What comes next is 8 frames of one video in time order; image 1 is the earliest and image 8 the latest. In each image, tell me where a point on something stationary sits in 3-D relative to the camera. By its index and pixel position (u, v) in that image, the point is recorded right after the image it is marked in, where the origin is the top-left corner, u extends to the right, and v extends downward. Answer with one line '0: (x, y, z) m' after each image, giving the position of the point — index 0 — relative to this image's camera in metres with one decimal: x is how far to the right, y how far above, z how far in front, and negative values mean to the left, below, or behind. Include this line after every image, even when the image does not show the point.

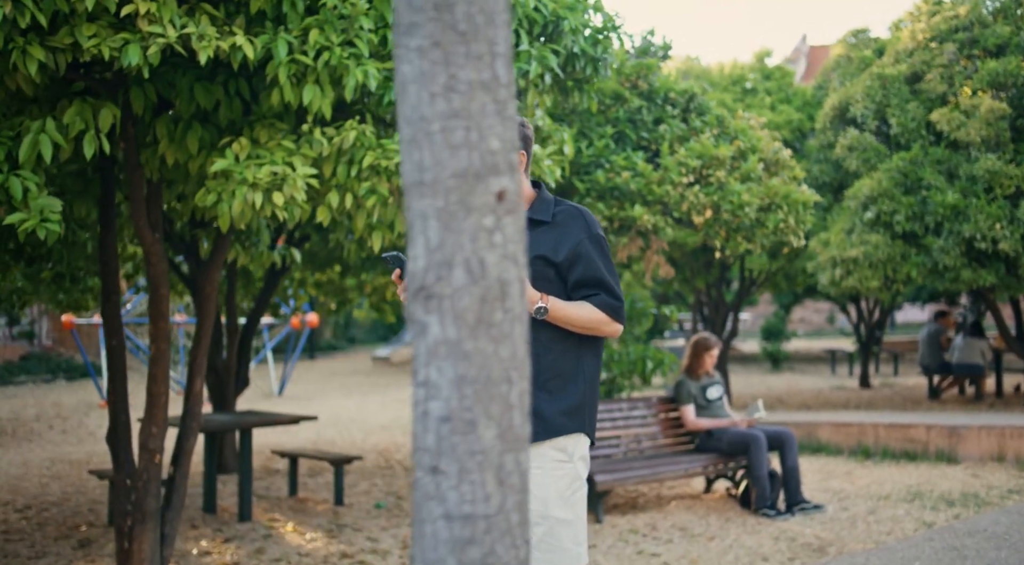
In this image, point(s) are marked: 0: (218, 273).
0: (-1.8, +0.1, +6.3) m
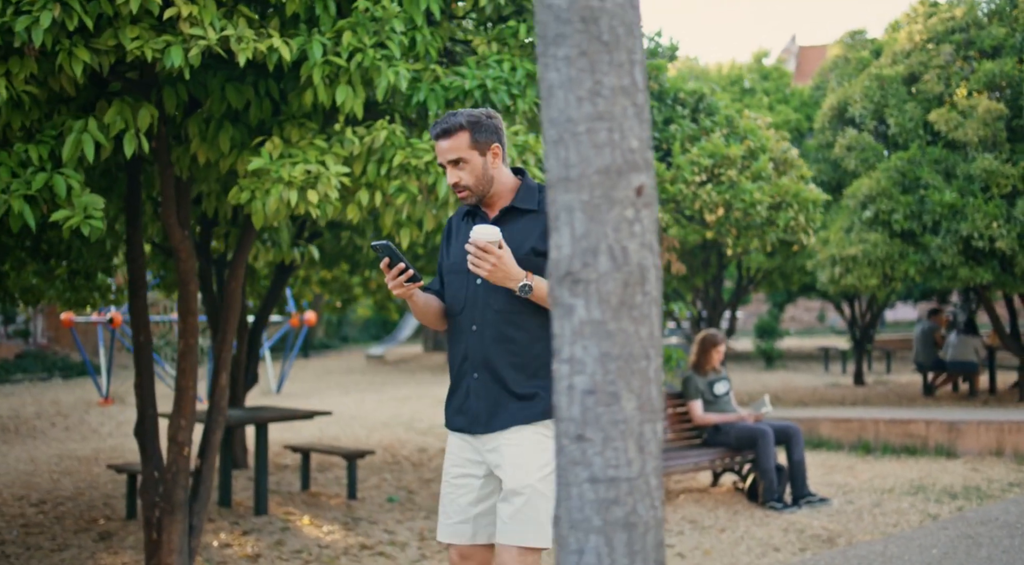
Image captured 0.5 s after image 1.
0: (-1.7, +0.1, +6.4) m
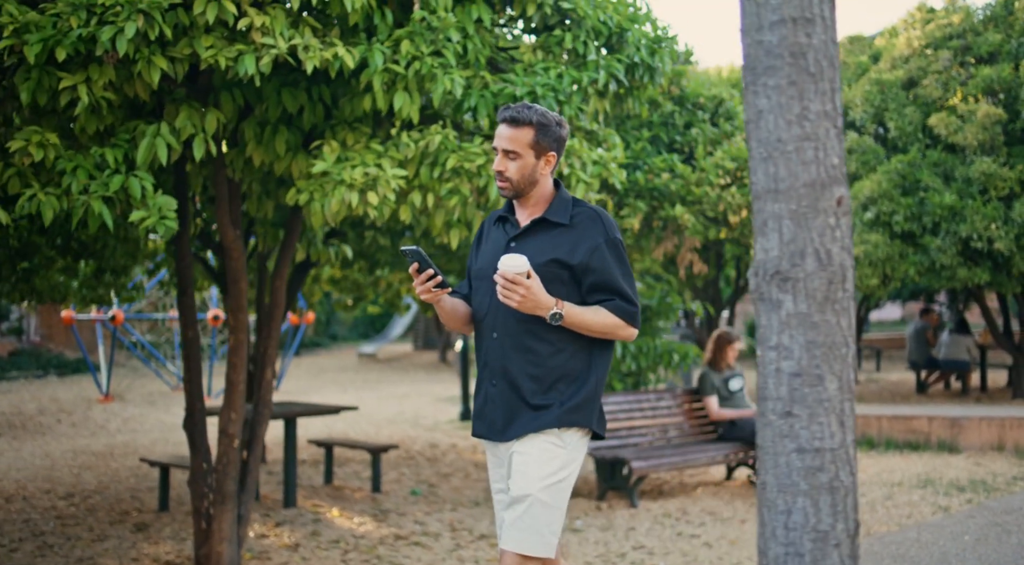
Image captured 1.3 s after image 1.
0: (-1.5, +0.1, +6.6) m
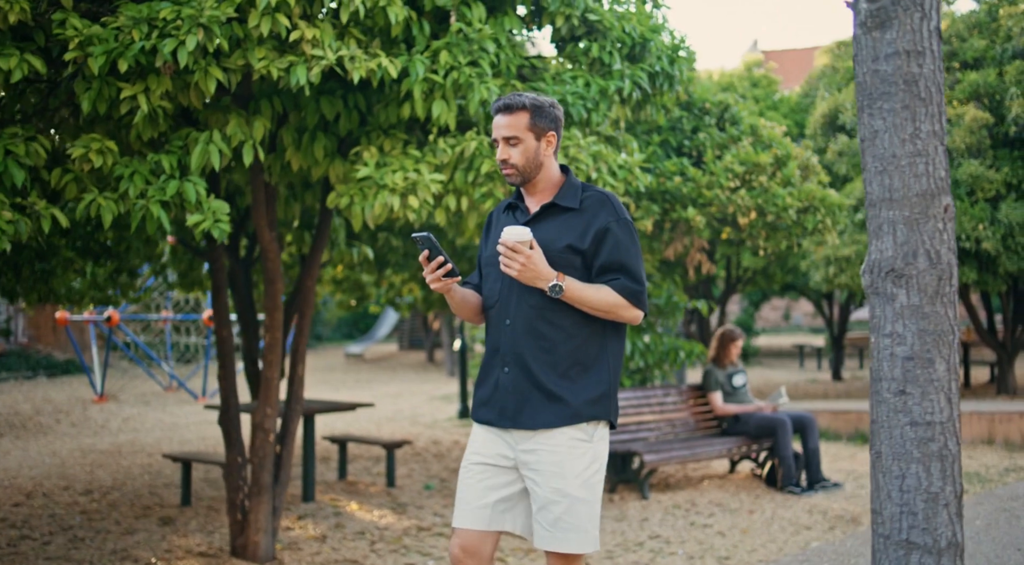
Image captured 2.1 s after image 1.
0: (-1.3, +0.1, +6.8) m
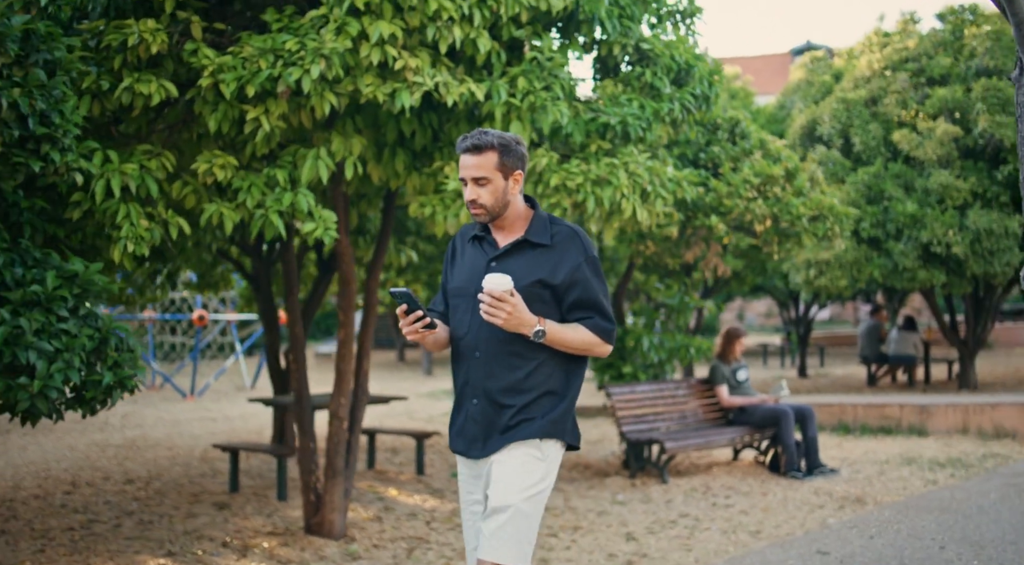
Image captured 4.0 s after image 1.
0: (-1.0, +0.1, +7.4) m
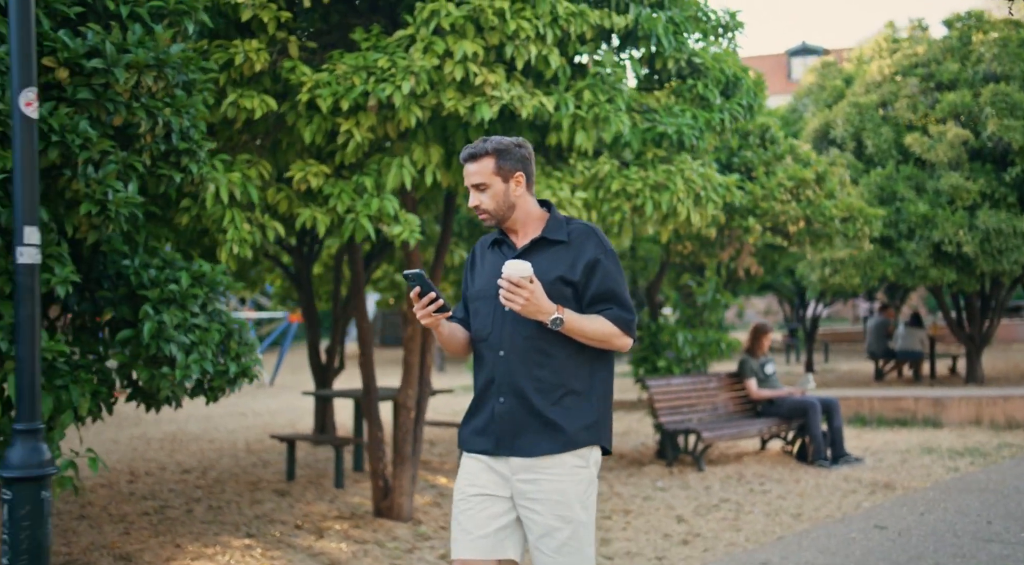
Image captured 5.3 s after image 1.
0: (-0.5, +0.1, +7.9) m
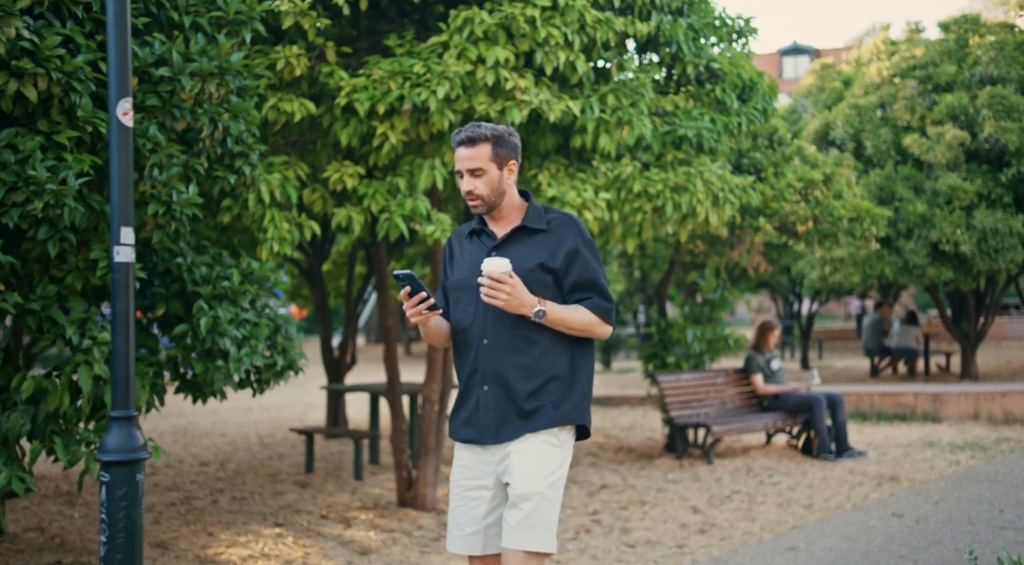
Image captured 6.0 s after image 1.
0: (-0.4, +0.1, +8.1) m
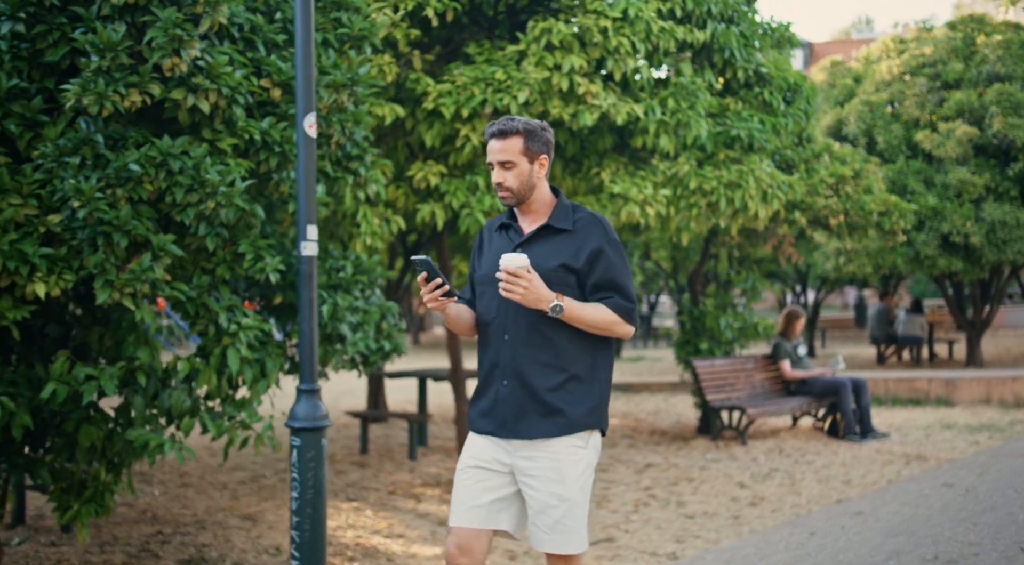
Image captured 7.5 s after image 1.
0: (+0.1, +0.2, +8.6) m
